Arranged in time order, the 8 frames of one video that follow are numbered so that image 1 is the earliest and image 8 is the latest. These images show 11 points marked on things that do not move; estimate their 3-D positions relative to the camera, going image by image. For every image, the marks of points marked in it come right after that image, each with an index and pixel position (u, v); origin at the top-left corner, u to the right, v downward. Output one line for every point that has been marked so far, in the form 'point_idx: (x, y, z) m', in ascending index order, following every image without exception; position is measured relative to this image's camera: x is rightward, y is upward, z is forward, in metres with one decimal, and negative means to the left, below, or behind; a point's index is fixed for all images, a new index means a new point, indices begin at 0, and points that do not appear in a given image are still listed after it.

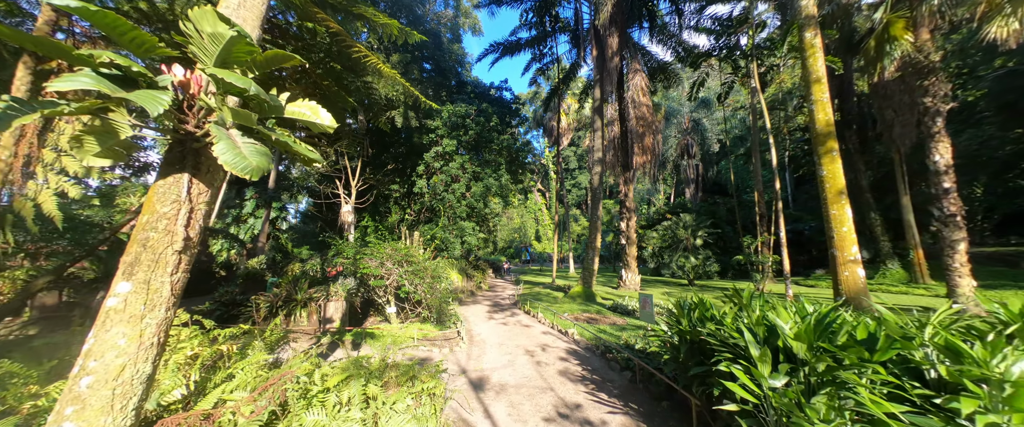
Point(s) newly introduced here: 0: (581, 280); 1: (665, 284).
0: (+2.3, -2.2, +11.1) m
1: (+7.2, -3.3, +15.3) m
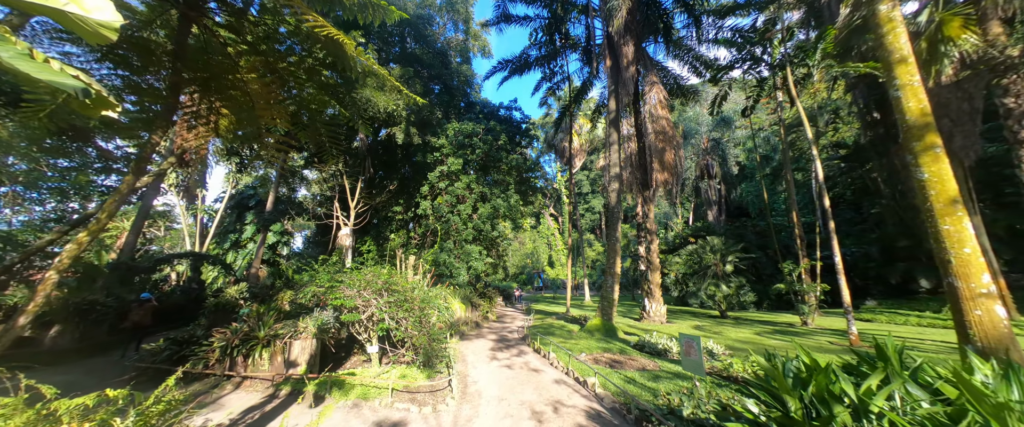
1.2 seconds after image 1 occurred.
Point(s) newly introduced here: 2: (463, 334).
0: (+2.6, -2.9, +9.7) m
1: (+7.6, -4.3, +13.6) m
2: (-1.6, -3.9, +10.4) m
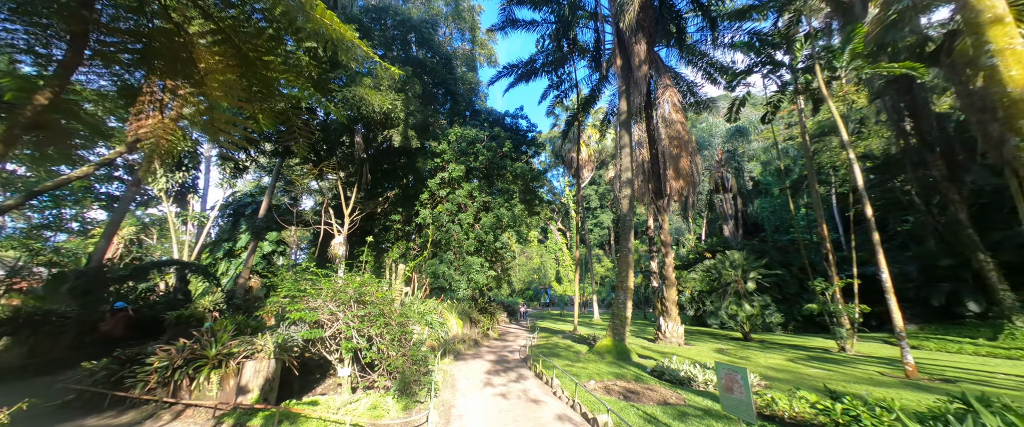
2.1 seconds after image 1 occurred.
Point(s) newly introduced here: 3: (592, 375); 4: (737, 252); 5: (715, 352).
0: (+2.6, -3.1, +8.7) m
1: (+7.7, -4.7, +12.4) m
2: (-1.6, -4.1, +9.5) m
3: (+1.6, -3.2, +6.5) m
4: (+9.3, -1.6, +13.5) m
5: (+6.1, -4.1, +9.8) m
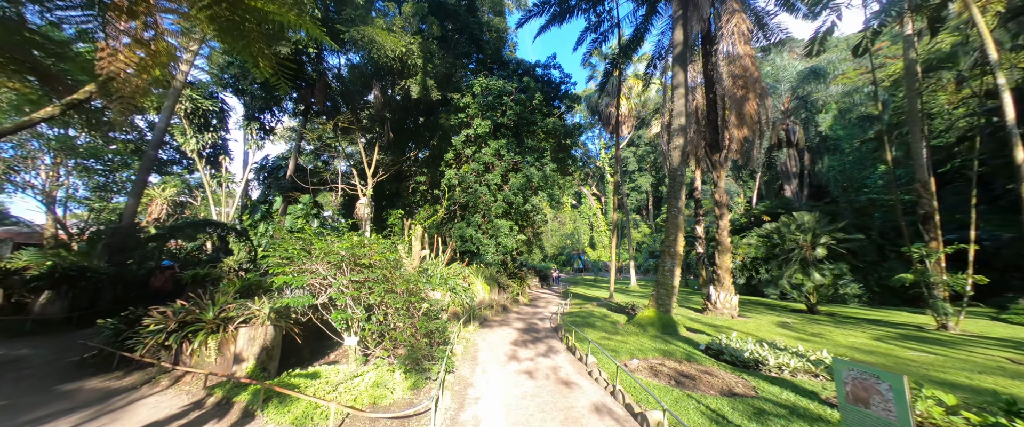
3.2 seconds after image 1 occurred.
0: (+3.3, -2.0, +7.7) m
1: (+8.8, -3.2, +11.0) m
2: (-0.7, -2.9, +9.0) m
3: (+2.1, -2.4, +5.6) m
4: (+10.5, 0.0, +11.6) m
5: (+6.9, -2.9, +8.5) m
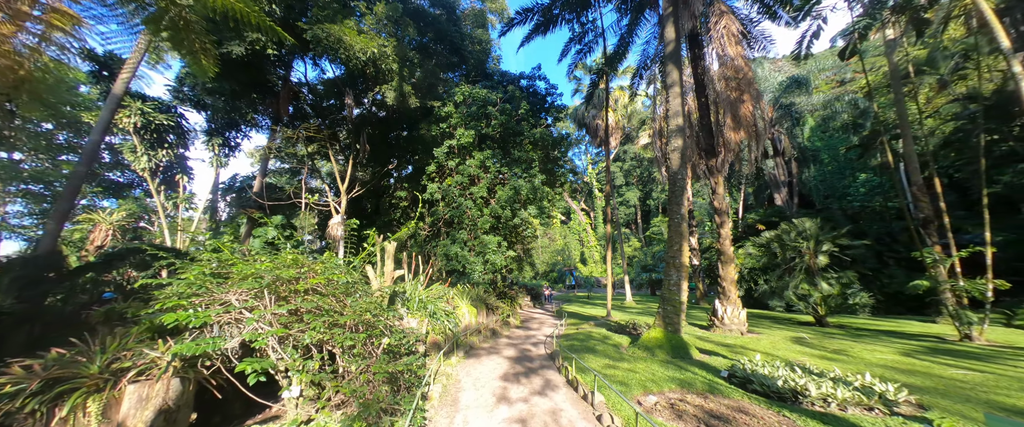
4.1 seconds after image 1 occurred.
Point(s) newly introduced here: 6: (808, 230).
0: (+3.1, -2.2, +6.9) m
1: (+8.5, -3.5, +10.3) m
2: (-1.0, -3.3, +8.0) m
3: (+1.9, -2.4, +4.7) m
4: (+10.1, -0.2, +11.1) m
5: (+6.7, -3.0, +7.8) m
6: (+10.0, -0.6, +11.0) m
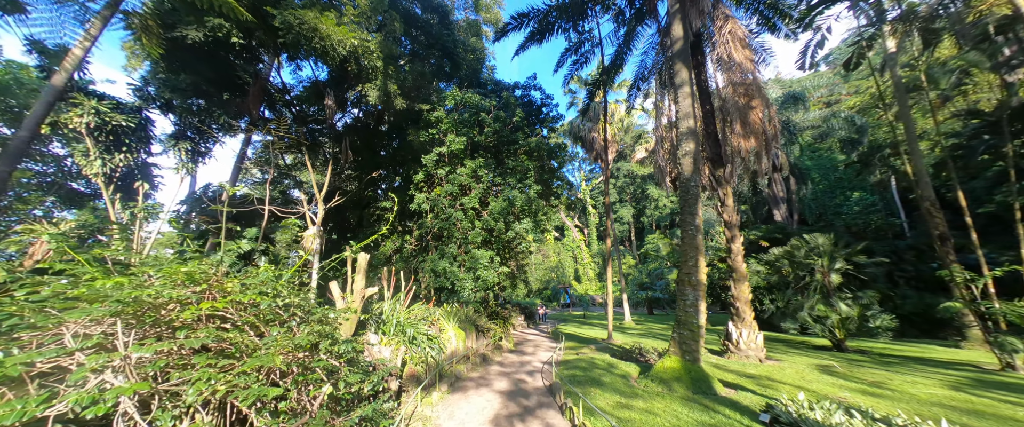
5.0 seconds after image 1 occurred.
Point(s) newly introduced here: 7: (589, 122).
0: (+3.0, -2.4, +6.0) m
1: (+8.2, -3.9, +9.5) m
2: (-1.1, -3.5, +6.9) m
3: (+1.9, -2.5, +3.8) m
4: (+9.9, -0.7, +10.5) m
5: (+6.5, -3.3, +6.9) m
6: (+9.8, -1.0, +10.3) m
7: (+4.8, +5.6, +19.9) m
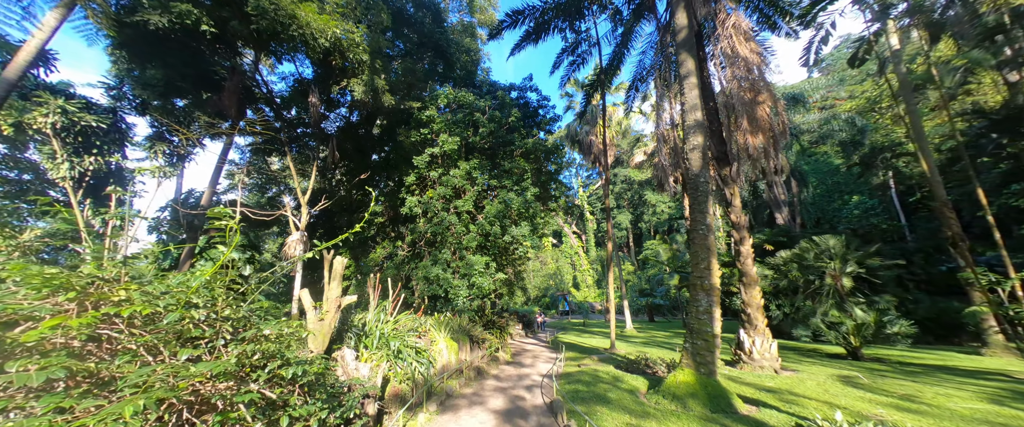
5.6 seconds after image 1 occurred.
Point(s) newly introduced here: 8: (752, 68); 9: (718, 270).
0: (+2.9, -2.4, +5.4) m
1: (+8.2, -3.9, +8.9) m
2: (-1.2, -3.5, +6.3) m
3: (+1.8, -2.5, +3.2) m
4: (+9.8, -0.8, +10.0) m
5: (+6.4, -3.3, +6.4) m
6: (+9.6, -1.1, +9.9) m
7: (+4.5, +5.3, +19.6) m
8: (+6.0, +3.6, +8.2) m
9: (+3.5, -1.0, +5.6) m
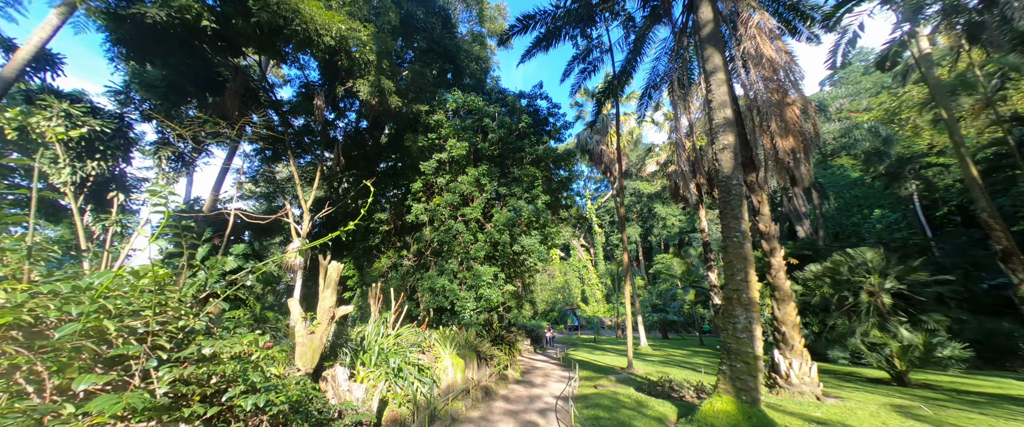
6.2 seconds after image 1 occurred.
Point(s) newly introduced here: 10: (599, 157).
0: (+3.1, -2.5, +4.8) m
1: (+8.4, -4.1, +8.1) m
2: (-1.0, -3.6, +5.7) m
3: (+2.0, -2.4, +2.6) m
4: (+10.1, -1.1, +9.3) m
5: (+6.6, -3.4, +5.6) m
6: (+9.9, -1.4, +9.1) m
7: (+5.1, +4.7, +19.2) m
8: (+6.3, +3.4, +7.7) m
9: (+3.8, -1.1, +5.0) m
10: (+5.3, +3.4, +19.6) m
